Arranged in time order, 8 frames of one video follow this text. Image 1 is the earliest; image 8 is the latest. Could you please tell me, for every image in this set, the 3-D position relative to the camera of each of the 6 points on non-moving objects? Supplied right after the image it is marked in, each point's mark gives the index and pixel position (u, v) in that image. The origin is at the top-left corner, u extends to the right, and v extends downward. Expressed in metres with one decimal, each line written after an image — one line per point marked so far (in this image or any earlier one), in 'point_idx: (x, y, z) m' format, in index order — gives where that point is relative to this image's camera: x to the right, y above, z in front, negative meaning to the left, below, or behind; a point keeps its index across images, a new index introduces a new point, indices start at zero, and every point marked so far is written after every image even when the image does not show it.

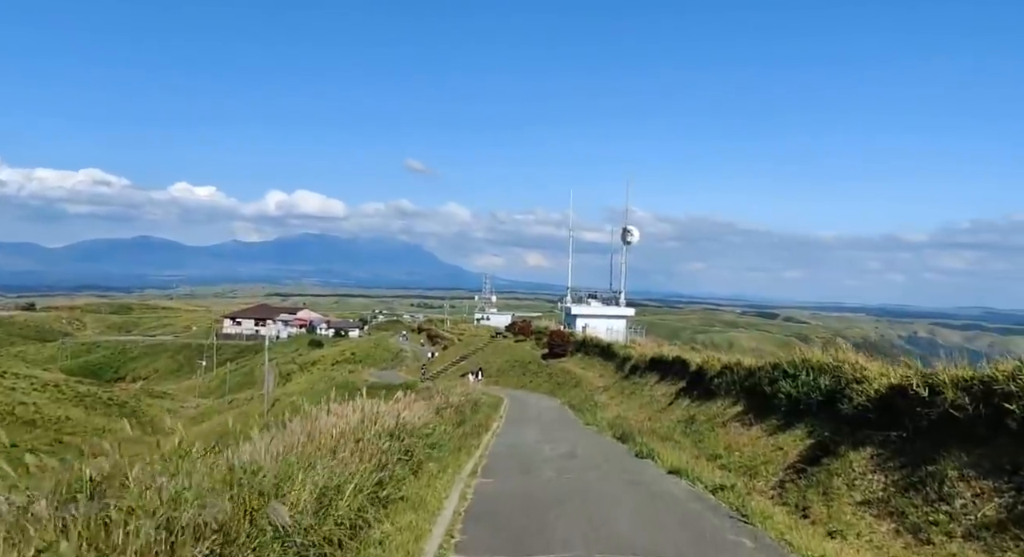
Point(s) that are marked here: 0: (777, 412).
0: (+5.5, -2.8, +19.8) m
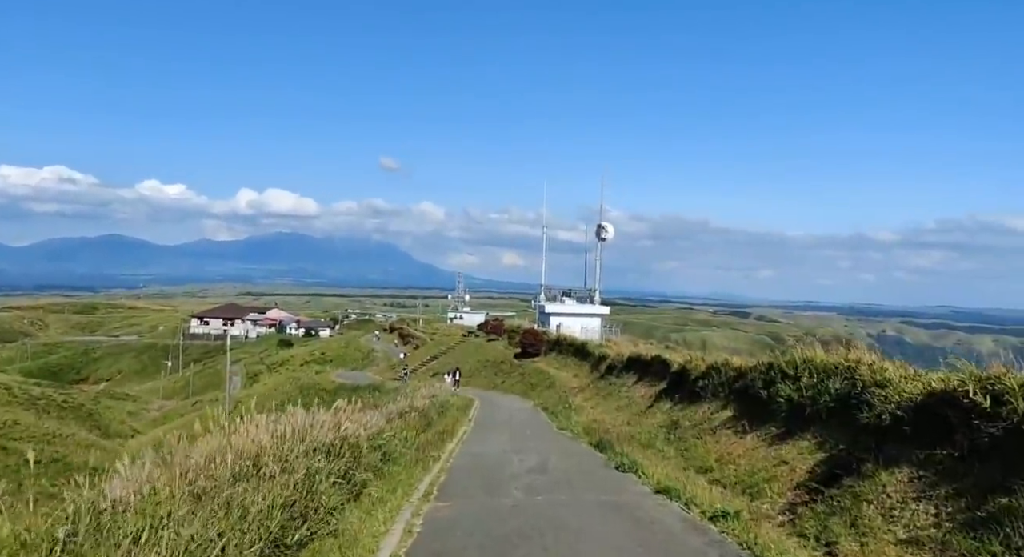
0: (+4.9, -2.6, +17.6) m
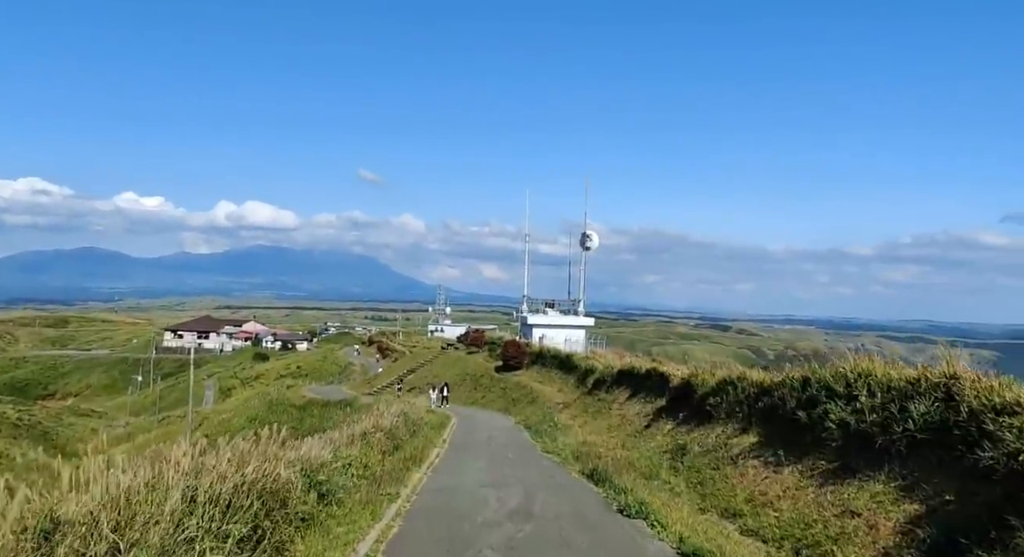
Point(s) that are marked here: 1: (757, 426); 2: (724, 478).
0: (+4.5, -2.5, +13.9) m
1: (+4.5, -2.7, +18.0) m
2: (+3.5, -3.4, +16.4) m
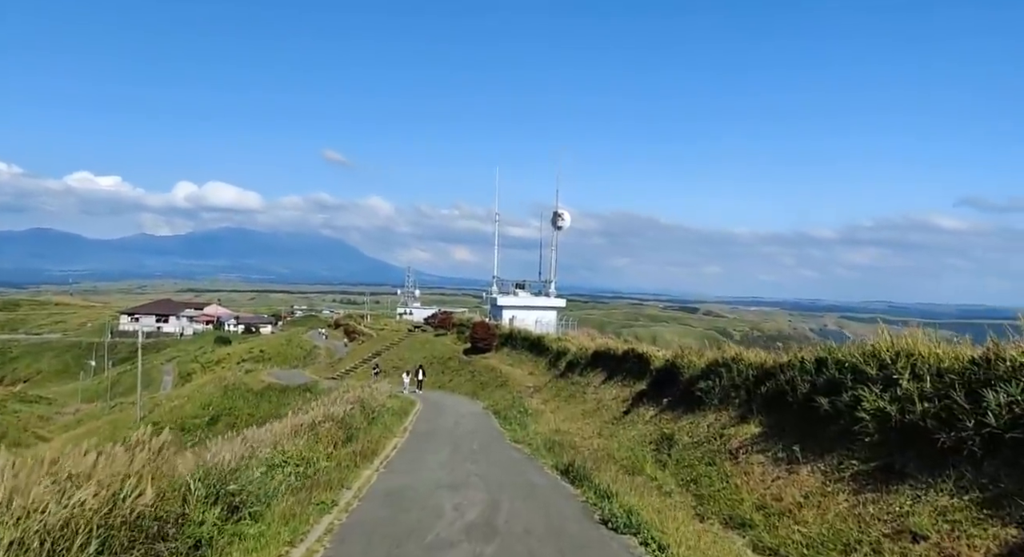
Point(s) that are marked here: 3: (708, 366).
0: (+4.0, -2.0, +11.4) m
1: (+3.9, -2.1, +15.4) m
2: (+3.0, -2.8, +13.8) m
3: (+4.0, -1.8, +19.9) m
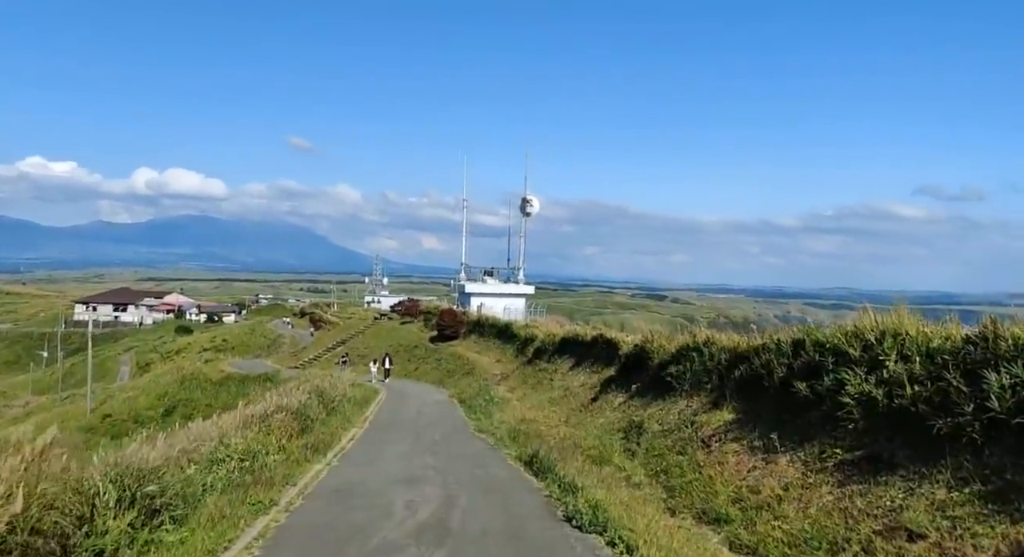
0: (+3.6, -1.7, +10.6) m
1: (+3.3, -1.8, +14.6) m
2: (+2.4, -2.5, +13.0) m
3: (+3.3, -1.4, +19.1) m
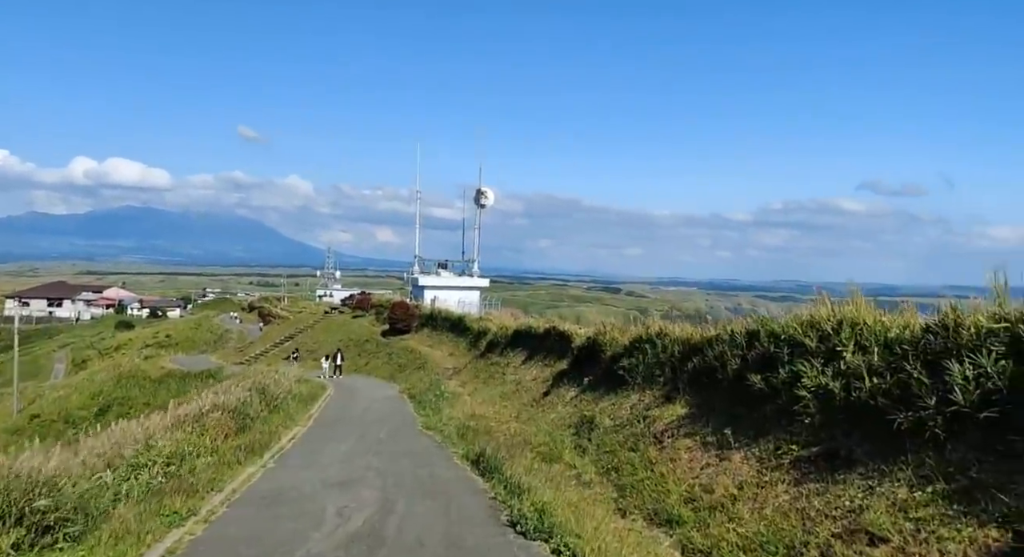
0: (+3.0, -1.6, +10.1) m
1: (+2.5, -1.7, +14.1) m
2: (+1.7, -2.4, +12.5) m
3: (+2.3, -1.2, +18.6) m
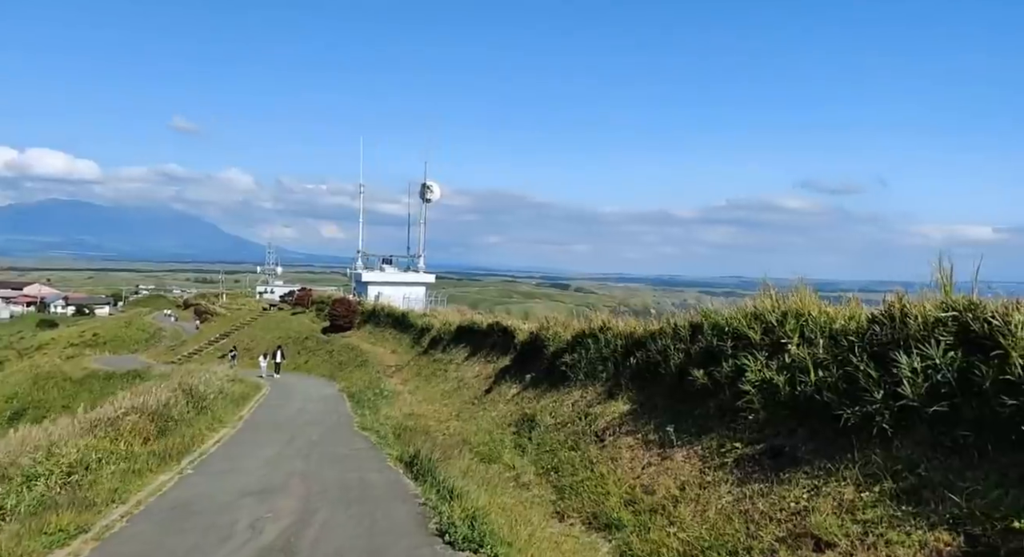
0: (+2.3, -1.5, +9.6) m
1: (+1.6, -1.6, +13.6) m
2: (+0.9, -2.3, +11.9) m
3: (+1.1, -1.1, +18.1) m
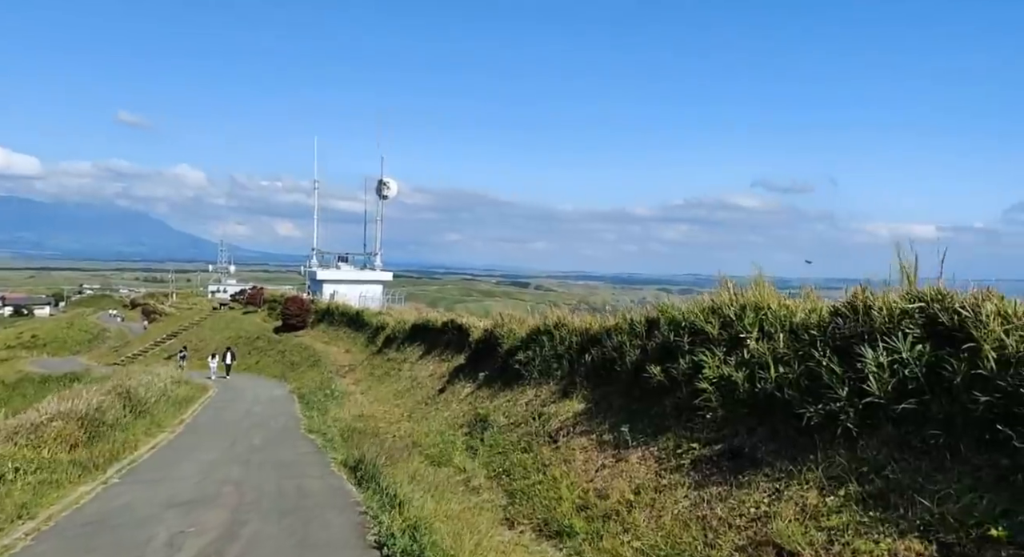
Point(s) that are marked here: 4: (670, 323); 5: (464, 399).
0: (+1.8, -1.4, +9.1) m
1: (+0.9, -1.5, +13.1) m
2: (+0.3, -2.2, +11.4) m
3: (+0.2, -1.0, +17.5) m
4: (+1.7, -0.5, +10.7) m
5: (-1.0, -2.4, +19.2) m
